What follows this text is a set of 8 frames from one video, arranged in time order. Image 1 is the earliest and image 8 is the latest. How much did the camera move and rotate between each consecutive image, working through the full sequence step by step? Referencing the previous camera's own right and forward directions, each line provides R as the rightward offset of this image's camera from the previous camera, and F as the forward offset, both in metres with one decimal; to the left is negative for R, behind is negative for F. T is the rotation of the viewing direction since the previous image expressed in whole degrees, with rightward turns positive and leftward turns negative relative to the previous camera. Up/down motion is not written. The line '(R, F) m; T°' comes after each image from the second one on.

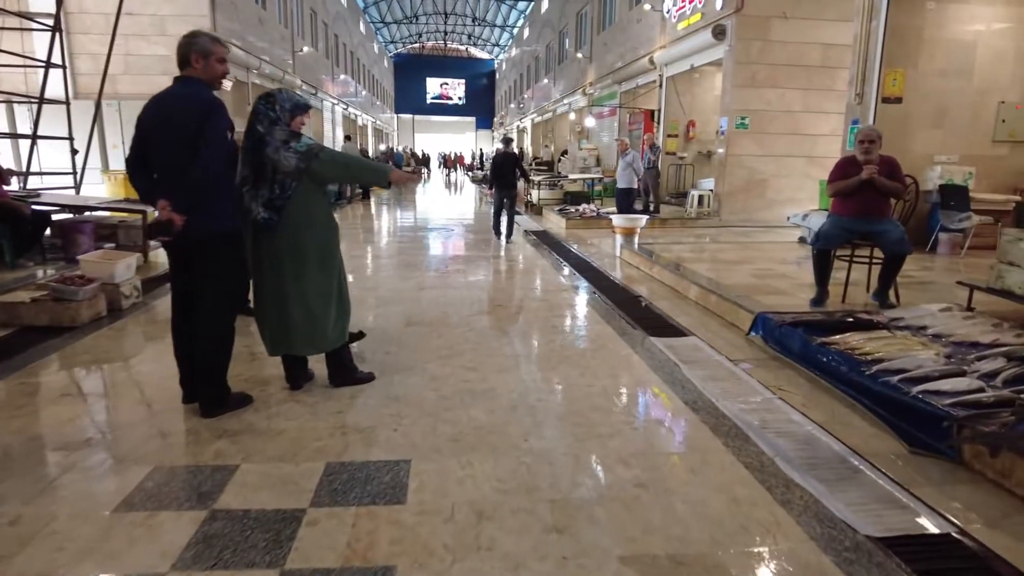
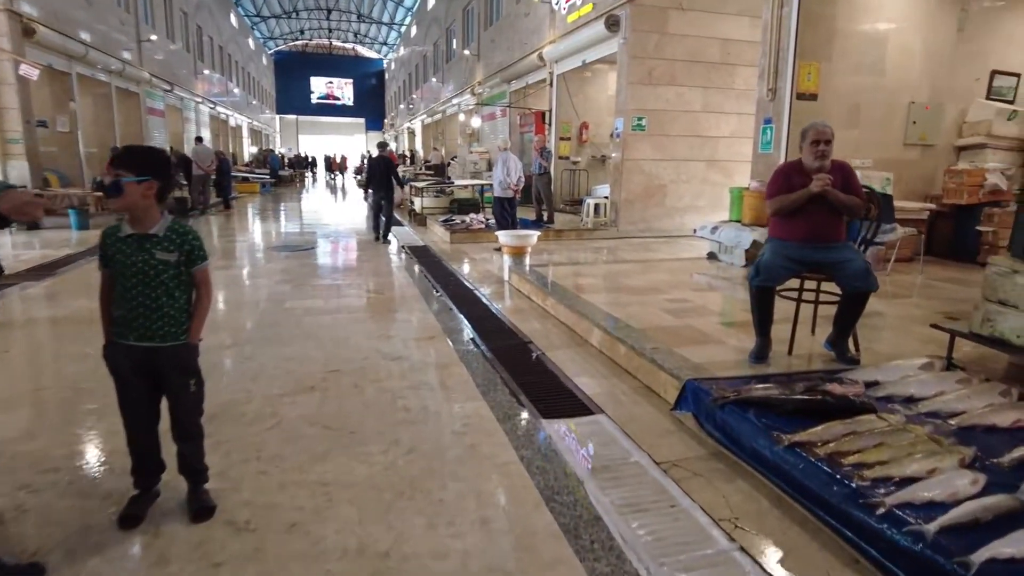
(+0.4, +1.5) m; +9°
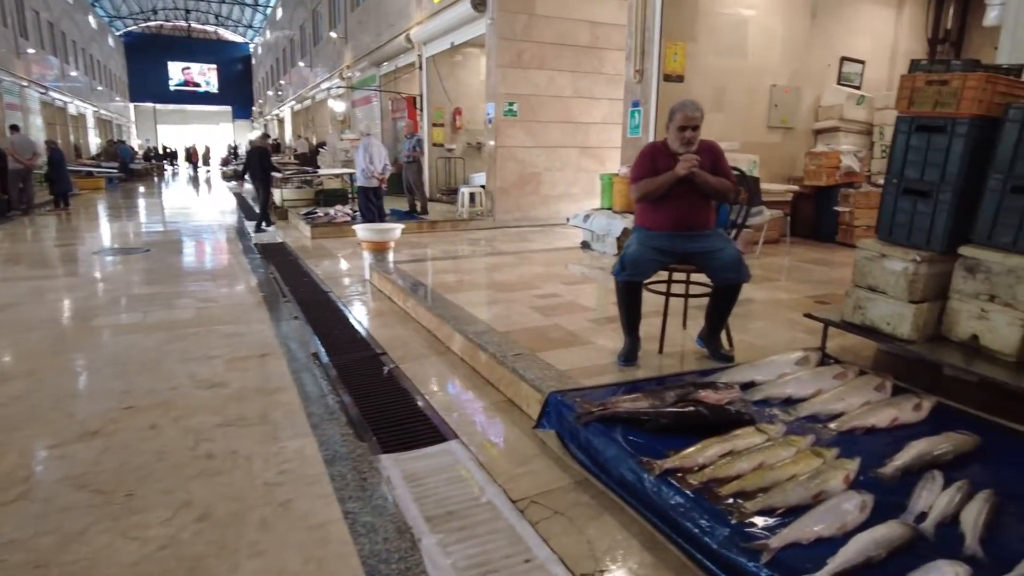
(+0.3, +0.5) m; +9°
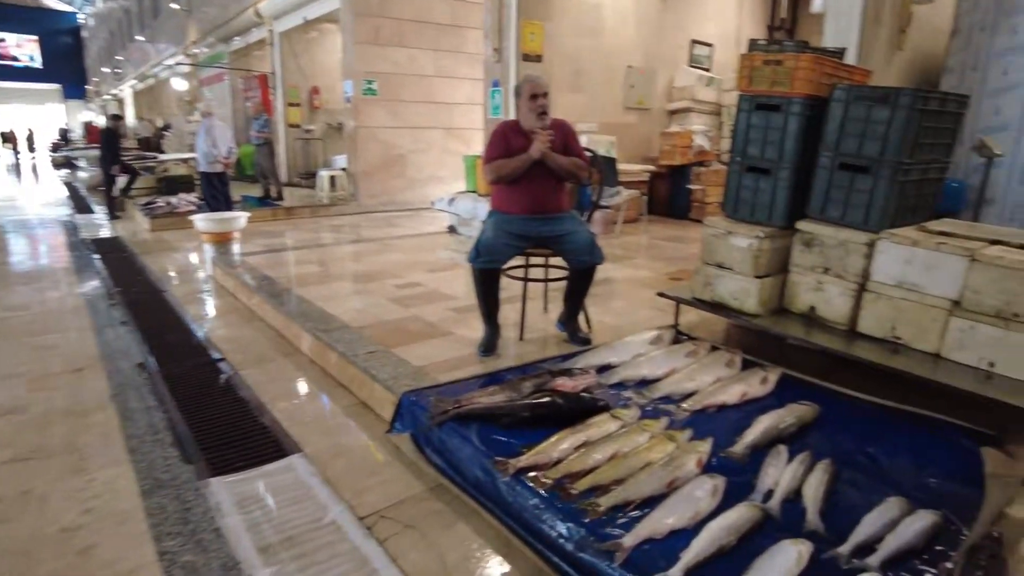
(+0.1, +0.2) m; +10°
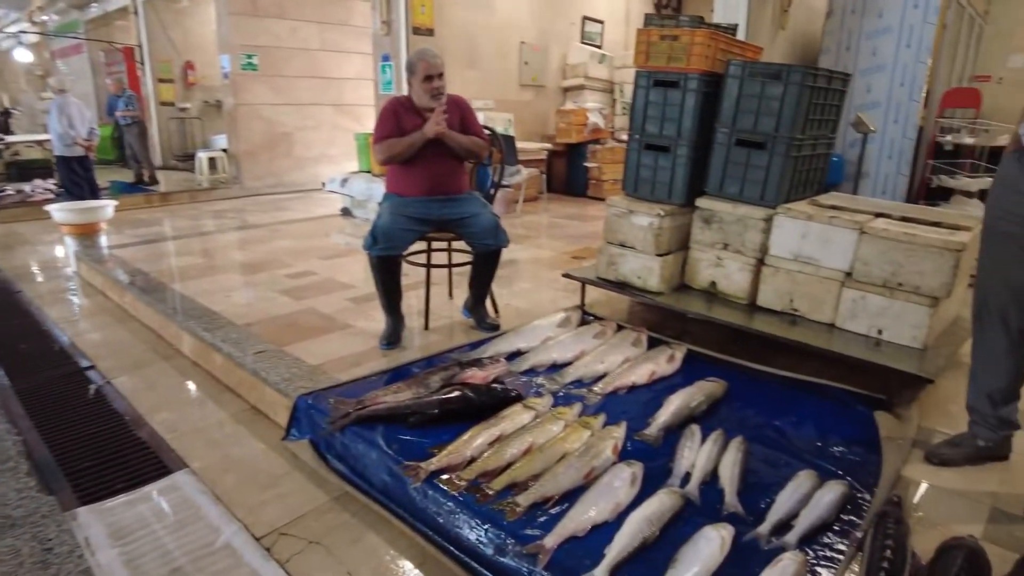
(0.0, +0.1) m; +9°
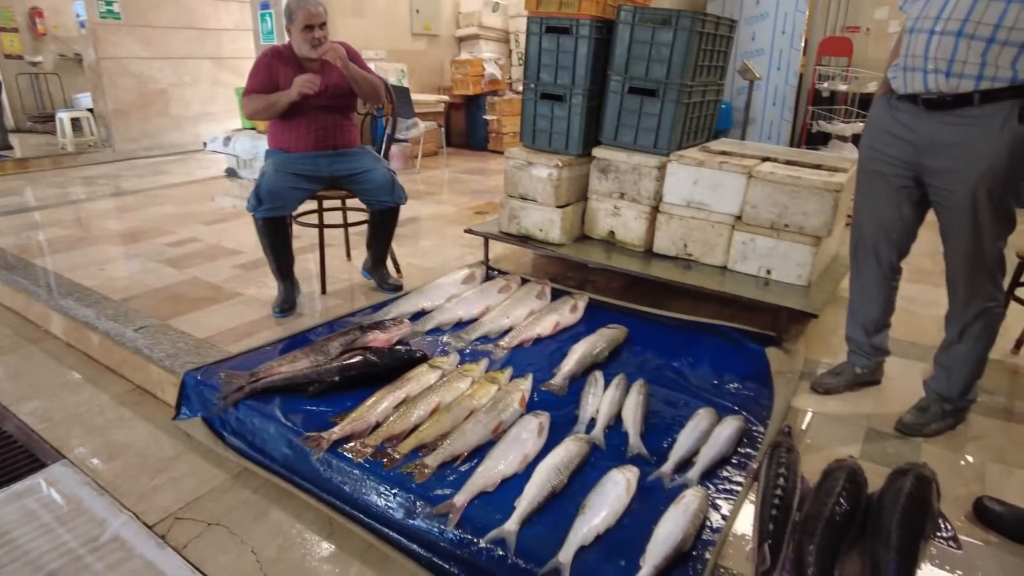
(0.0, +0.1) m; +8°
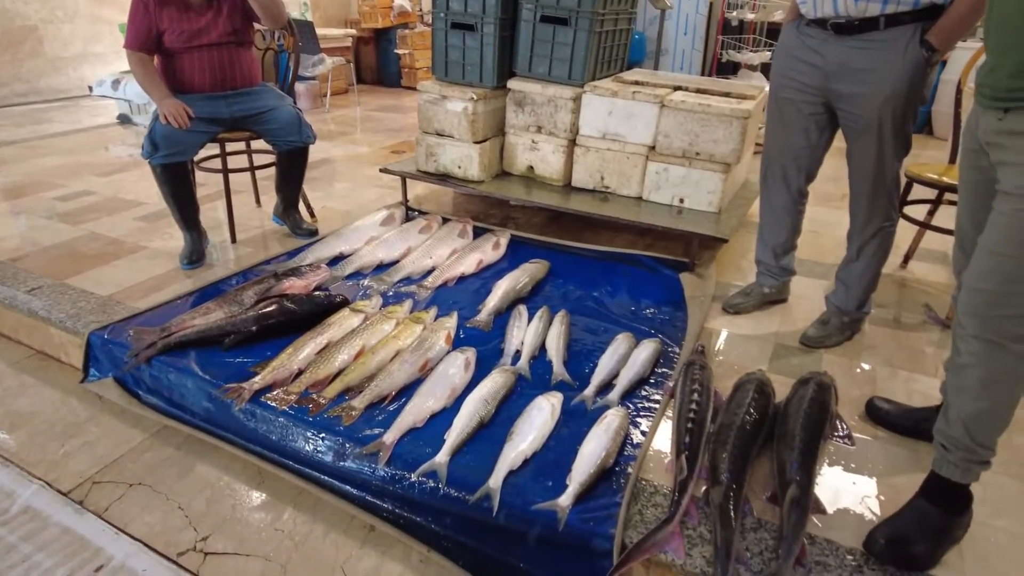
(0.0, 0.0) m; +6°
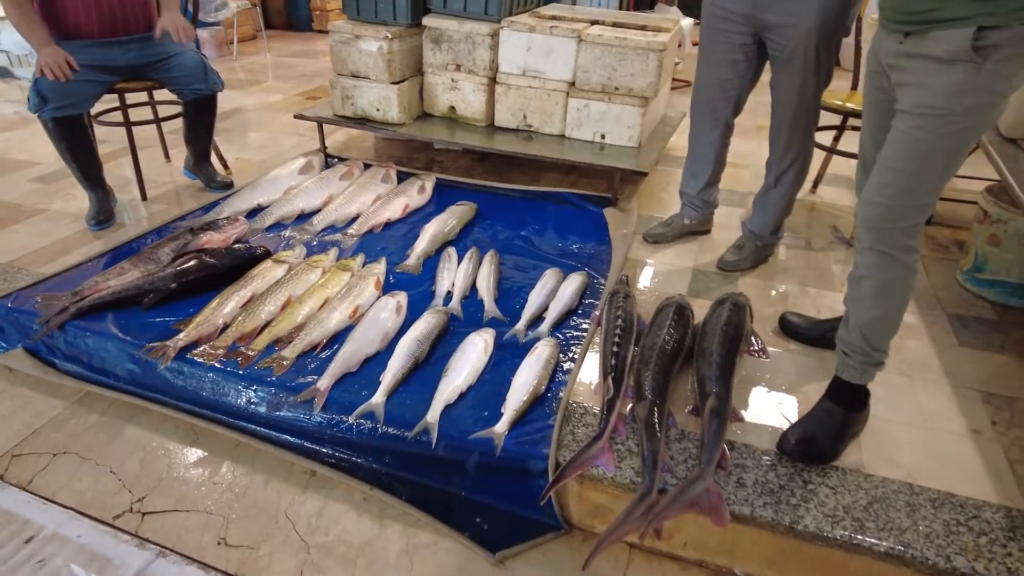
(0.0, 0.0) m; +6°
